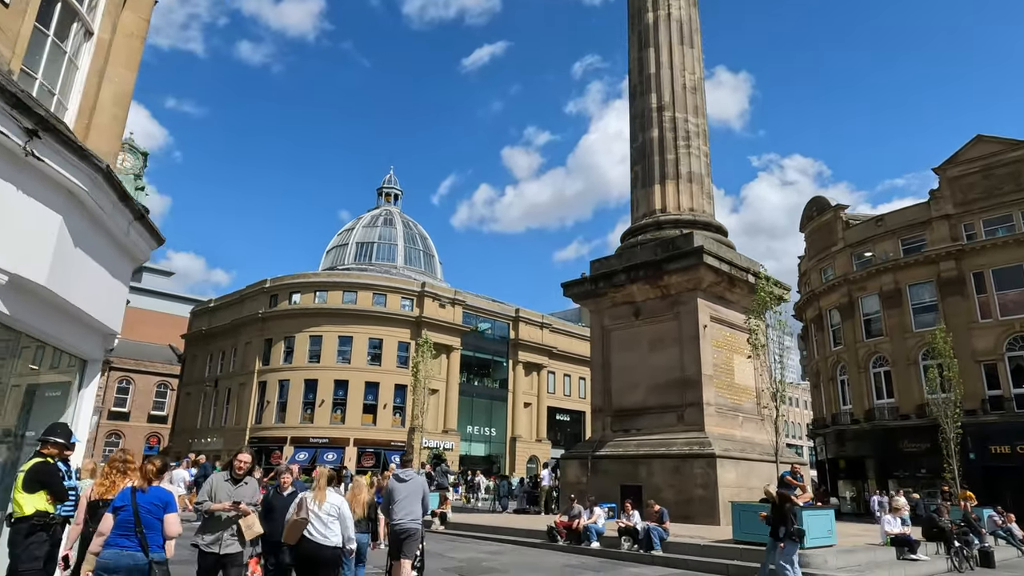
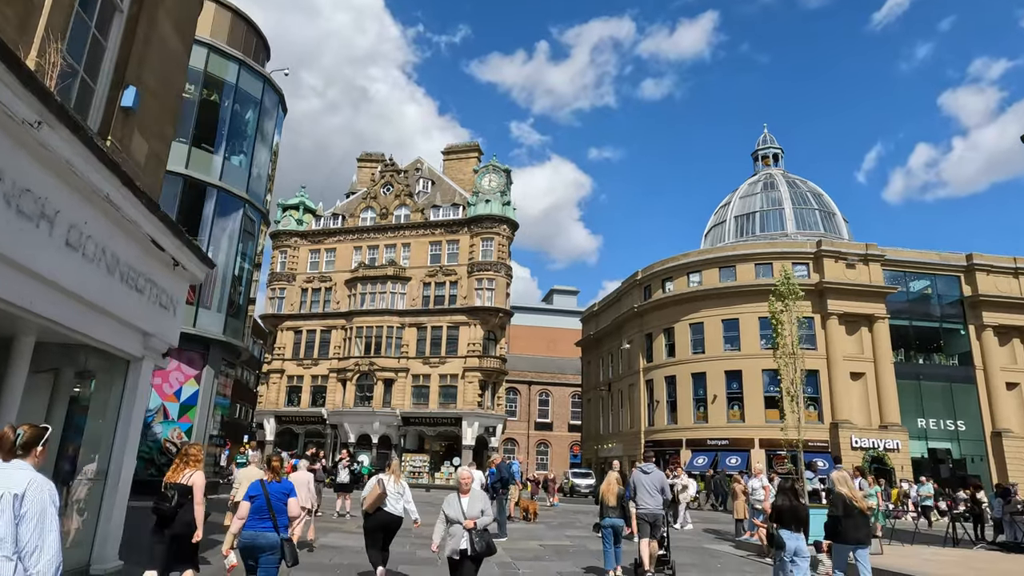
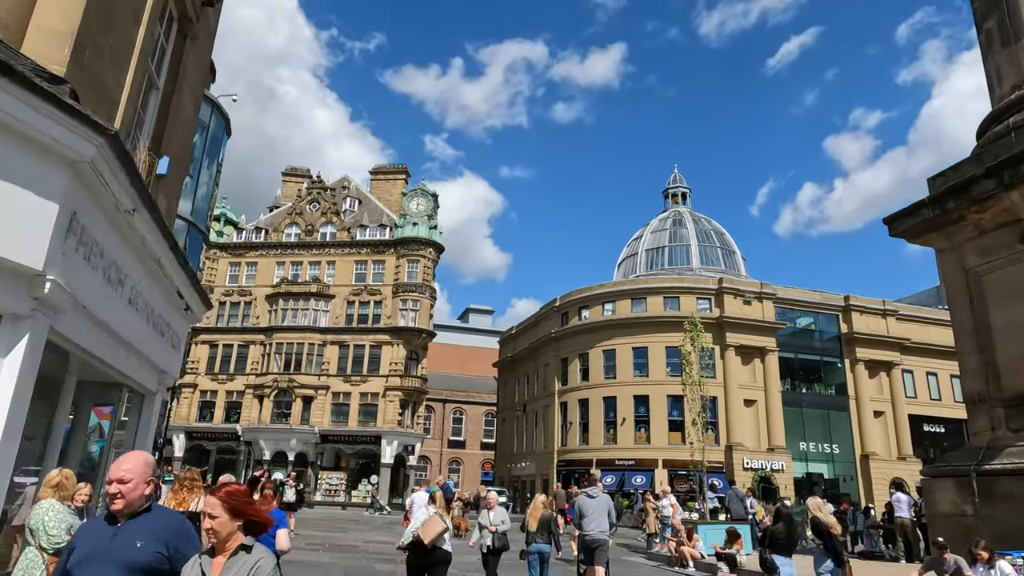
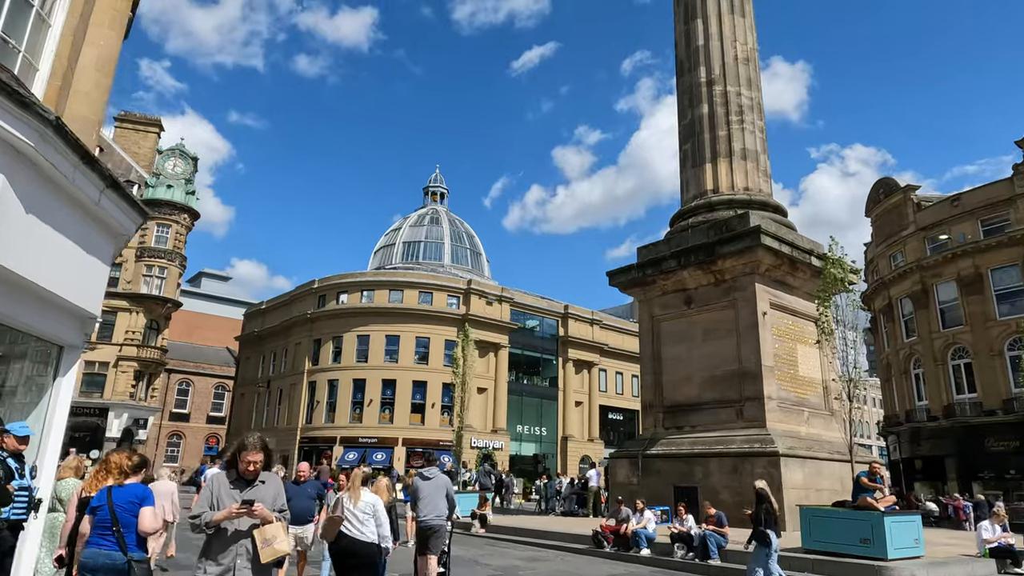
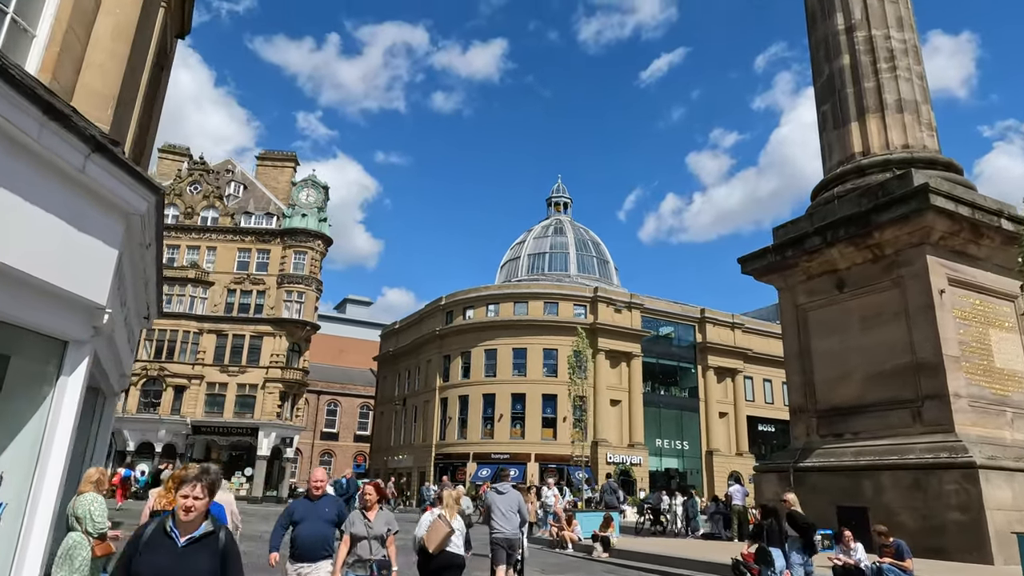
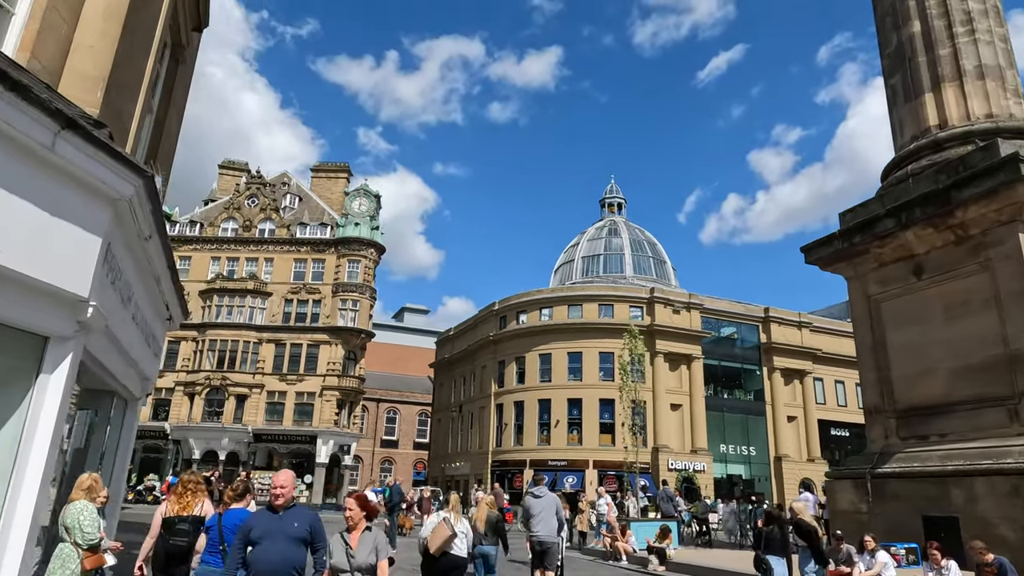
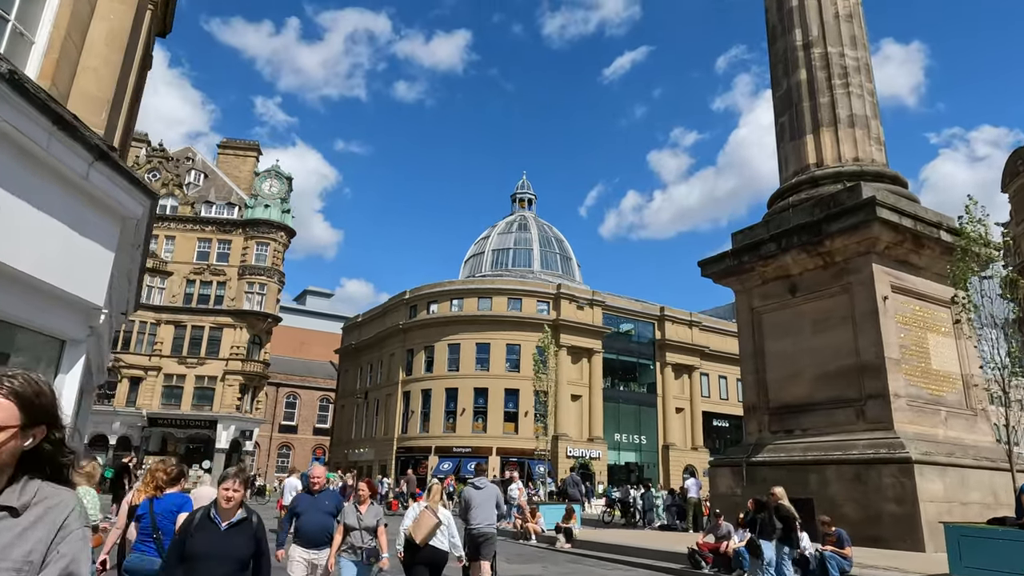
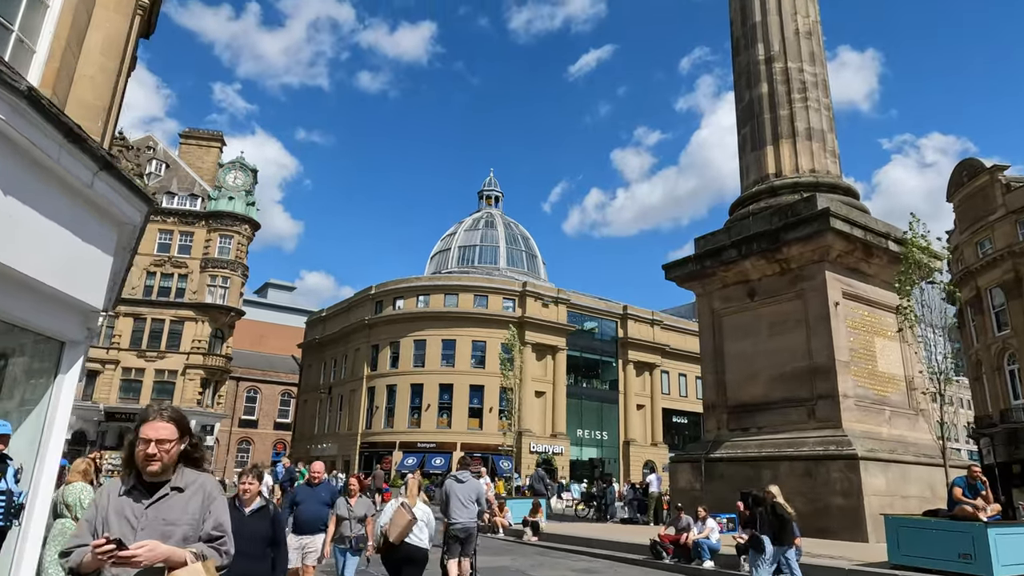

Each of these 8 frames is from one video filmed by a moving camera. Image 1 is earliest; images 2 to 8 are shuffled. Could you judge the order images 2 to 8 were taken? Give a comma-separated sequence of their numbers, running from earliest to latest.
4, 8, 7, 5, 6, 3, 2
